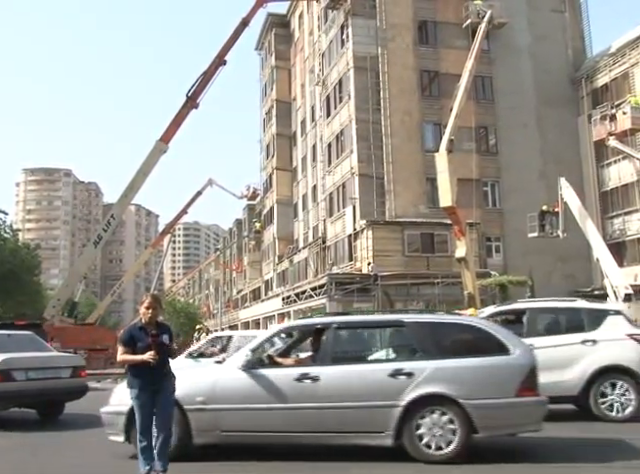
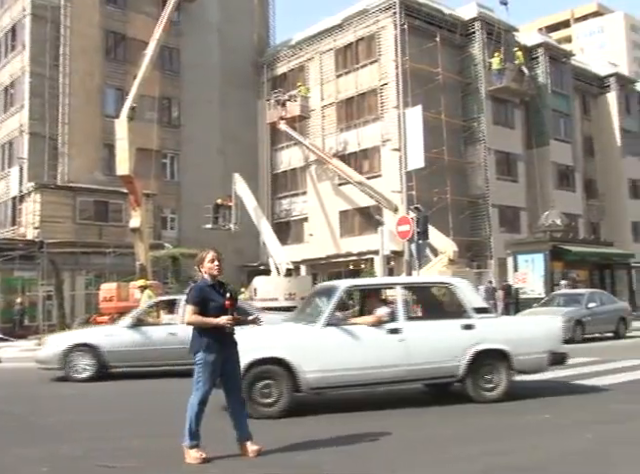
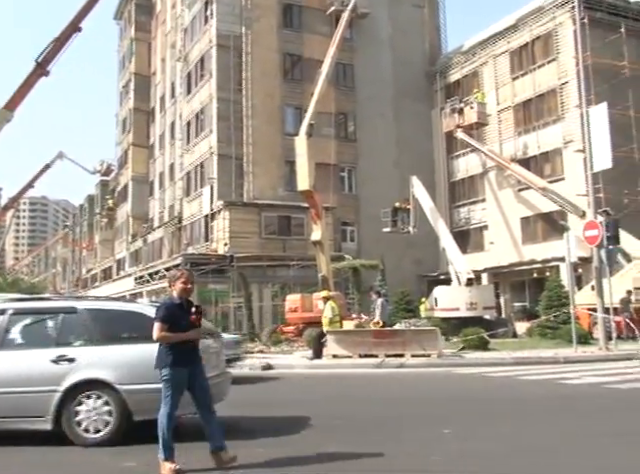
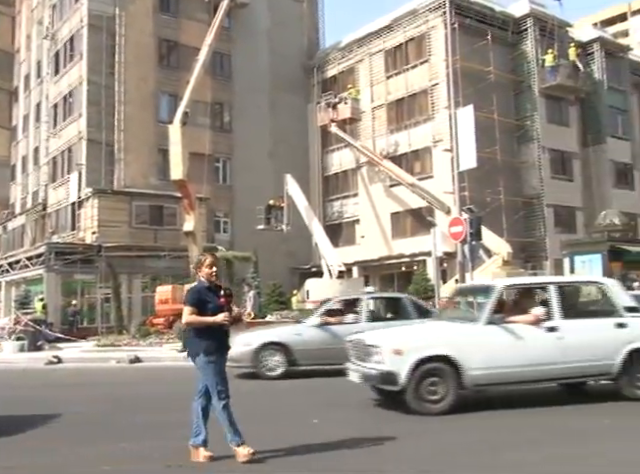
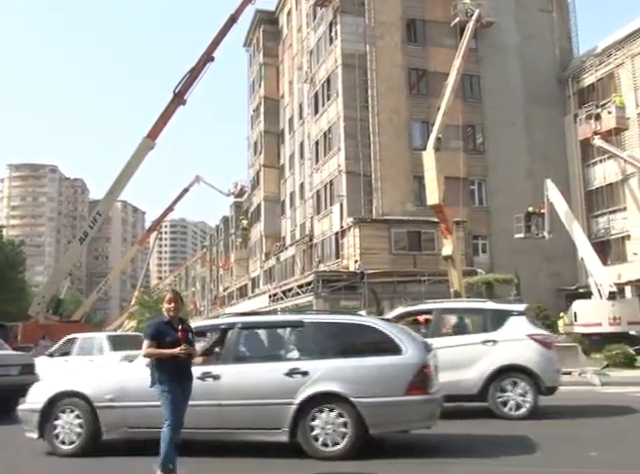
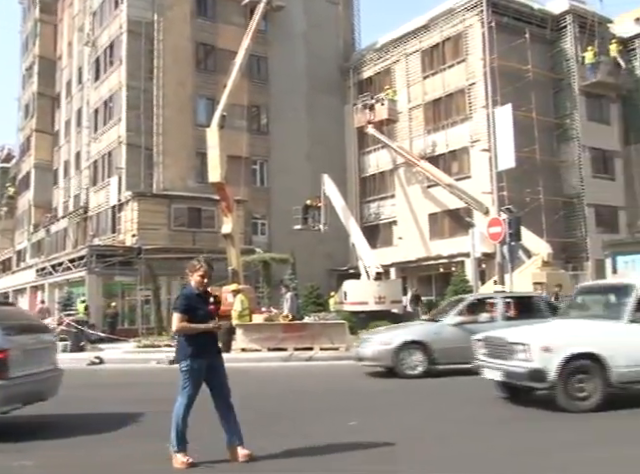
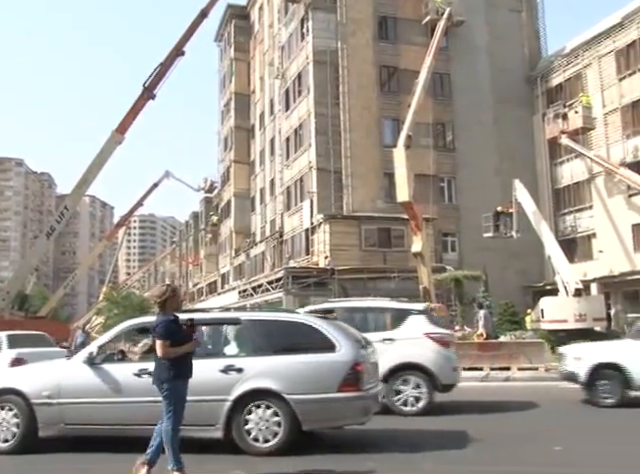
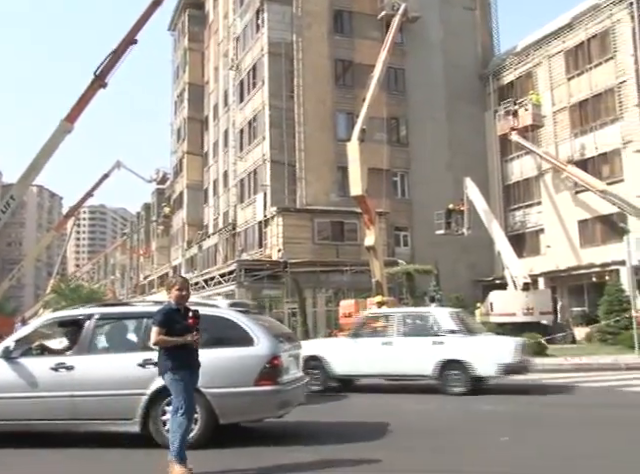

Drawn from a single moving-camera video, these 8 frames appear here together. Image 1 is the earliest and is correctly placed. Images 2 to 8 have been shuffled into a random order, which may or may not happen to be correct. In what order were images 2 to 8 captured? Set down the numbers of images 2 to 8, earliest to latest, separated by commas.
5, 7, 8, 3, 6, 4, 2
